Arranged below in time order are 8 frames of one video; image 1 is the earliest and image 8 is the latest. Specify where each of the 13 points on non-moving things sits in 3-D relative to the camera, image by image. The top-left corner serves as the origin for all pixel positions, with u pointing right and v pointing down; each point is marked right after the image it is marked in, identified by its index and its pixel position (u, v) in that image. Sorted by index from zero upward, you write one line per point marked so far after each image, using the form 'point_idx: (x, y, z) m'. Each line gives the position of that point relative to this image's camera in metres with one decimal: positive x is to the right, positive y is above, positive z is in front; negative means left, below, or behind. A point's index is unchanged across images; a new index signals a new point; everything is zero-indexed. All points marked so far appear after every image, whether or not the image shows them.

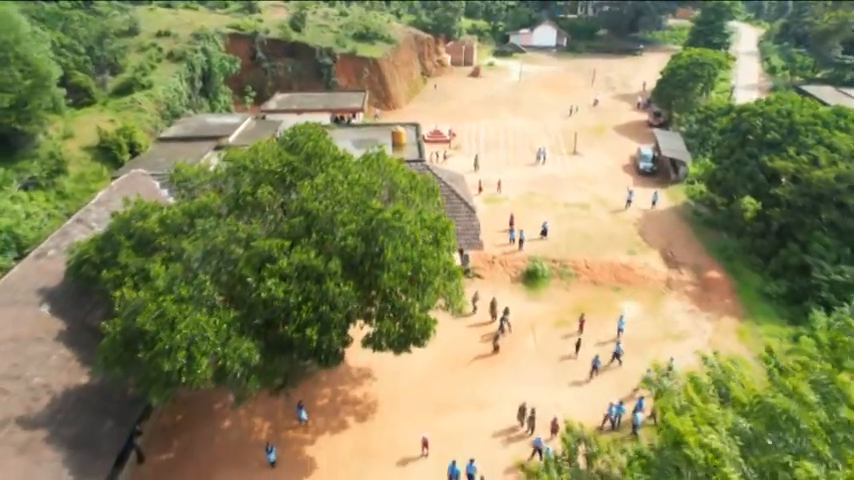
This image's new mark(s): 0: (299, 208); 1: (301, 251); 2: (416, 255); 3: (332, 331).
0: (-4.2, +1.1, +17.9) m
1: (-3.9, -0.3, +17.1) m
2: (-0.3, -0.5, +17.8) m
3: (-2.9, -2.7, +17.0) m
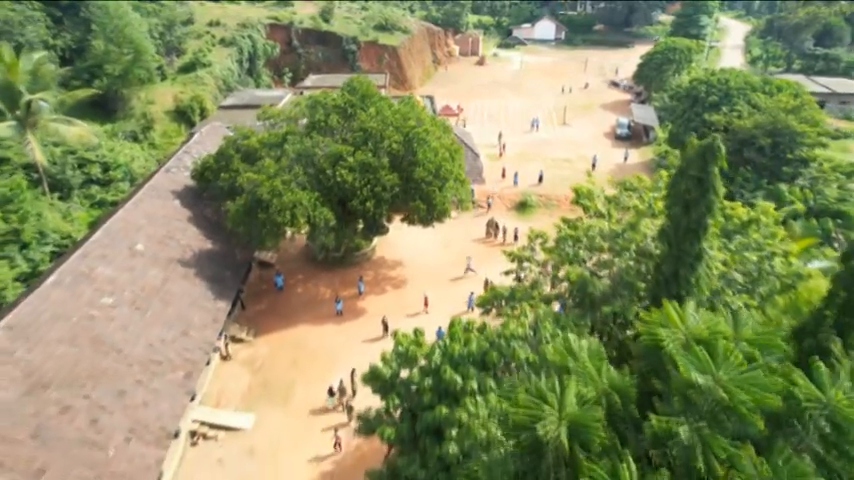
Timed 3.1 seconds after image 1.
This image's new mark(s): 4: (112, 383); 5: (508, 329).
0: (-3.3, +5.5, +26.5) m
1: (-3.1, +4.1, +25.6) m
2: (+0.6, +3.8, +26.3) m
3: (-2.1, +1.7, +25.5) m
4: (-10.5, -4.7, +18.1) m
5: (+2.0, -2.2, +13.3) m
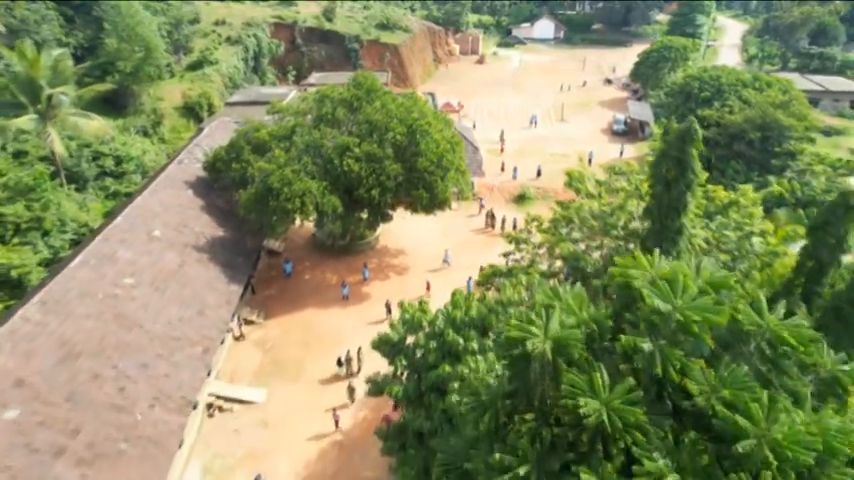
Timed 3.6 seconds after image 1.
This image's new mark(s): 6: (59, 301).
0: (-3.2, +6.1, +27.8) m
1: (-2.9, +4.7, +26.9) m
2: (+0.7, +4.5, +27.6) m
3: (-2.0, +2.3, +26.8) m
4: (-10.4, -4.1, +19.4) m
5: (+2.1, -1.5, +14.6) m
6: (-13.3, -2.2, +19.7) m
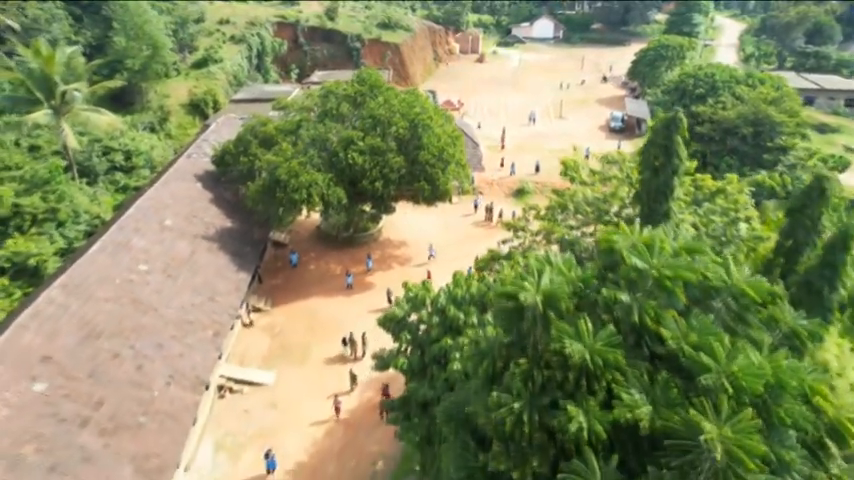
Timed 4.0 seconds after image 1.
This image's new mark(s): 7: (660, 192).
0: (-3.1, +6.6, +28.8) m
1: (-2.9, +5.2, +27.9) m
2: (+0.8, +5.0, +28.6) m
3: (-1.9, +2.8, +27.8) m
4: (-10.3, -3.6, +20.4) m
5: (+2.2, -1.0, +15.6) m
6: (-13.2, -1.7, +20.6) m
7: (+6.8, +1.4, +16.0) m
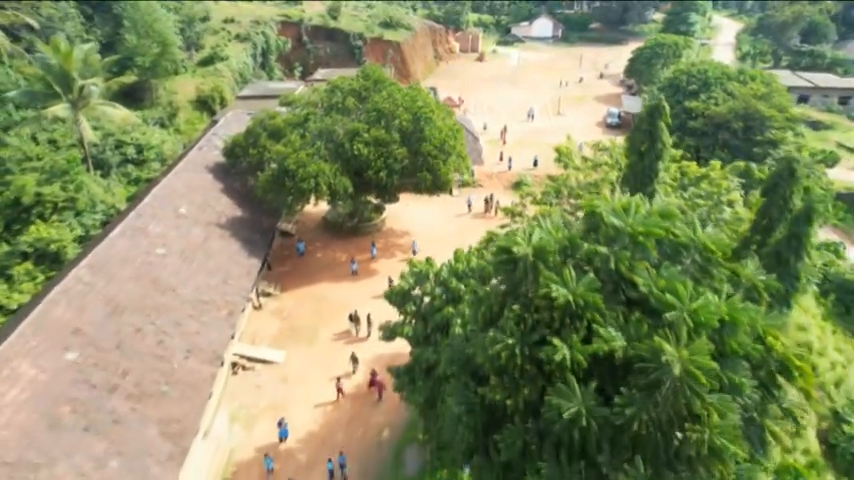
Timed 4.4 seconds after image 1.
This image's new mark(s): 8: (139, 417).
0: (-3.0, +7.3, +30.1) m
1: (-2.8, +5.9, +29.2) m
2: (+0.9, +5.6, +29.9) m
3: (-1.8, +3.5, +29.1) m
4: (-10.2, -3.0, +21.7) m
5: (+2.3, -0.4, +16.9) m
6: (-13.1, -1.0, +21.9) m
7: (+6.9, +2.1, +17.3) m
8: (-9.2, -5.7, +17.4) m
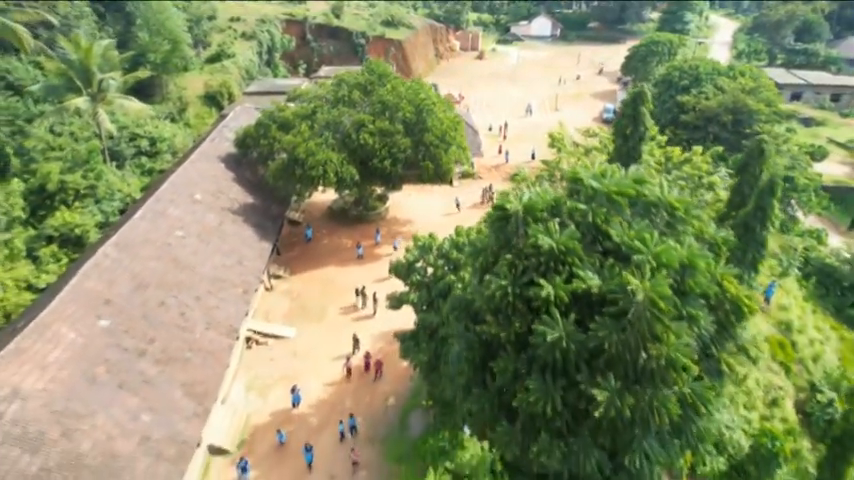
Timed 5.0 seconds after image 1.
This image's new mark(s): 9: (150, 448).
0: (-2.9, +8.1, +31.7) m
1: (-2.6, +6.7, +30.8) m
2: (+1.0, +6.5, +31.5) m
3: (-1.7, +4.3, +30.7) m
4: (-10.1, -2.1, +23.3) m
5: (+2.4, +0.5, +18.5) m
6: (-13.0, -0.2, +23.5) m
7: (+7.0, +2.9, +18.9) m
8: (-9.1, -4.8, +19.0) m
9: (-8.5, -6.4, +16.6) m
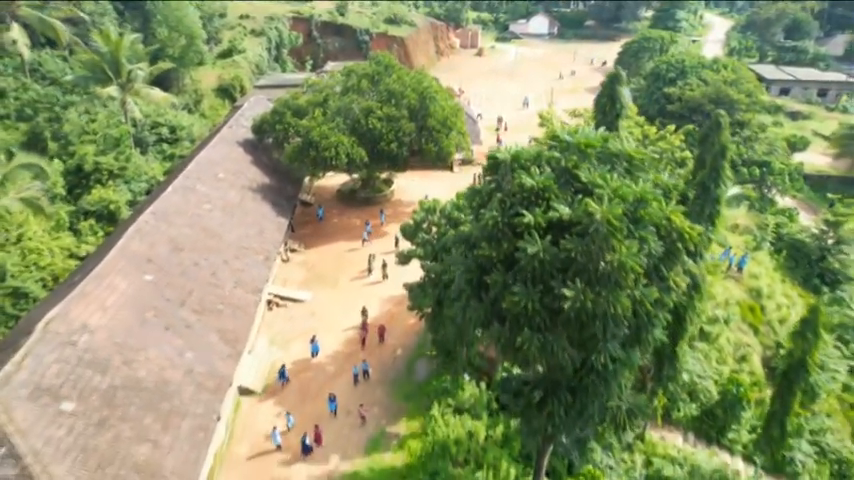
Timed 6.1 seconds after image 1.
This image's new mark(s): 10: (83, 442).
0: (-2.7, +9.5, +34.5) m
1: (-2.5, +8.1, +33.6) m
2: (+1.2, +7.9, +34.3) m
3: (-1.5, +5.7, +33.5) m
4: (-9.9, -0.7, +26.1) m
5: (+2.6, +1.9, +21.3) m
6: (-12.8, +1.2, +26.3) m
7: (+7.2, +4.3, +21.7) m
8: (-8.9, -3.4, +21.8) m
9: (-8.3, -4.9, +19.4) m
10: (-9.8, -5.8, +15.6) m
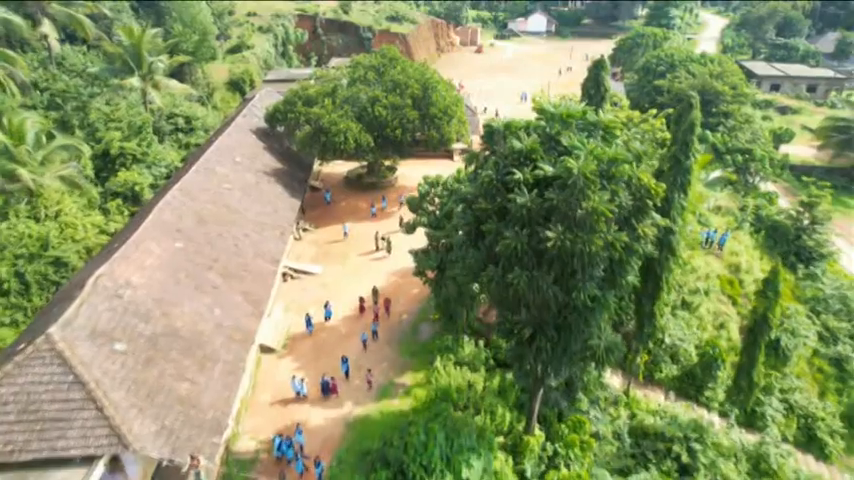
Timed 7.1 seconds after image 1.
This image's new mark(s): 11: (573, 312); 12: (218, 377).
0: (-2.6, +10.8, +36.9) m
1: (-2.3, +9.4, +36.0) m
2: (+1.3, +9.2, +36.7) m
3: (-1.3, +7.0, +35.9) m
4: (-9.7, +0.6, +28.5) m
5: (+2.7, +3.2, +23.7) m
6: (-12.6, +2.5, +28.7) m
7: (+7.4, +5.6, +24.1) m
8: (-8.8, -2.1, +24.2) m
9: (-8.2, -3.6, +21.8) m
10: (-9.7, -4.5, +18.0) m
11: (+4.5, -2.3, +16.9) m
12: (-7.6, -5.0, +19.9) m
